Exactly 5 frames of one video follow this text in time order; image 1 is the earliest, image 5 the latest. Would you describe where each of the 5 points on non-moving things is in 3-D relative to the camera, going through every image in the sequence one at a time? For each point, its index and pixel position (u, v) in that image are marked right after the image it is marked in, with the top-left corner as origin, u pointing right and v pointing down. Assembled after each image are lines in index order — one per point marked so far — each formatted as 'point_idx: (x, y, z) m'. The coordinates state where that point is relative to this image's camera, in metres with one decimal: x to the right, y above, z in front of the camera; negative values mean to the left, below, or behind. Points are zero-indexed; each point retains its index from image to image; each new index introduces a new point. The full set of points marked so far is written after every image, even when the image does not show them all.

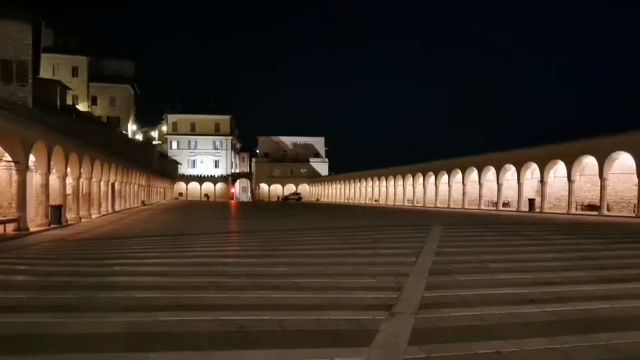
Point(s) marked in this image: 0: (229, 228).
0: (-3.0, -1.6, +19.1) m
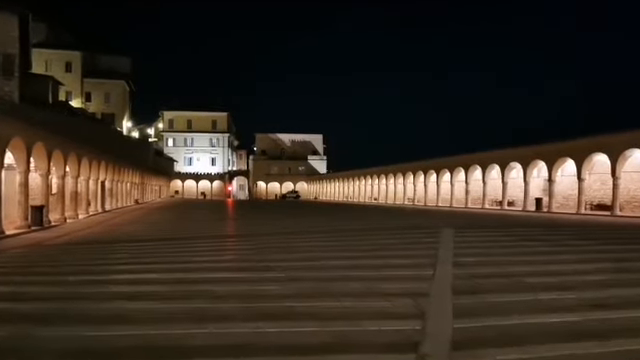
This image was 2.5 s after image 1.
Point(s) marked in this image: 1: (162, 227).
0: (-3.0, -1.6, +18.2) m
1: (-5.3, -1.6, +19.5) m
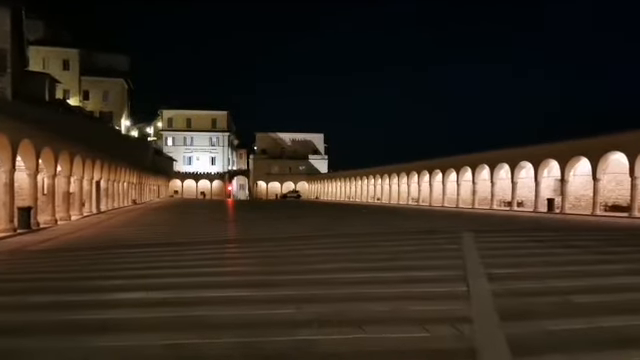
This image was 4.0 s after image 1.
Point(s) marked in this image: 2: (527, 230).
0: (-2.9, -1.6, +17.4) m
1: (-5.2, -1.6, +18.7) m
2: (+5.3, -1.3, +15.1) m
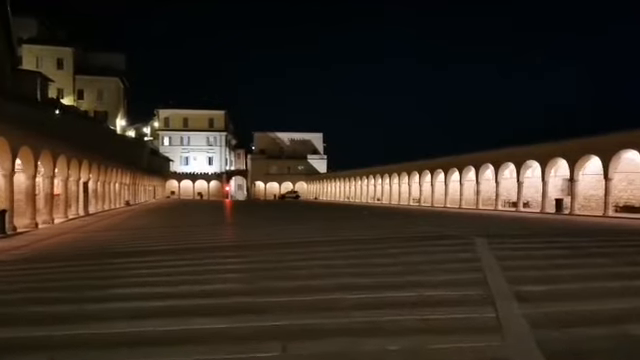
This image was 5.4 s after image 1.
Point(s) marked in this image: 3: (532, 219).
0: (-2.9, -1.6, +16.6) m
1: (-5.2, -1.6, +17.8) m
2: (+5.2, -1.3, +14.2) m
3: (+7.1, -1.3, +19.9) m
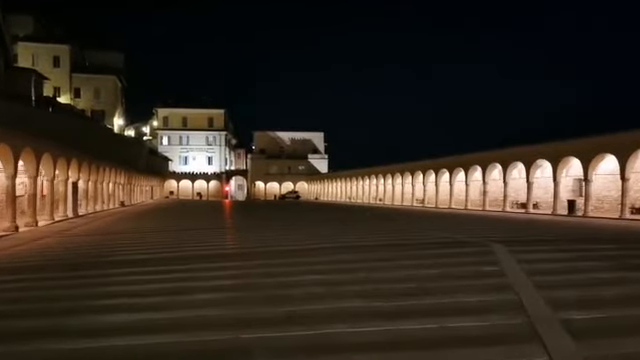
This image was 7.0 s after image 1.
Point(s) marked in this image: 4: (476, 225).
0: (-2.9, -1.6, +15.7) m
1: (-5.2, -1.6, +16.9) m
2: (+5.2, -1.3, +13.3) m
3: (+7.2, -1.3, +19.0) m
4: (+5.0, -1.4, +19.1) m
